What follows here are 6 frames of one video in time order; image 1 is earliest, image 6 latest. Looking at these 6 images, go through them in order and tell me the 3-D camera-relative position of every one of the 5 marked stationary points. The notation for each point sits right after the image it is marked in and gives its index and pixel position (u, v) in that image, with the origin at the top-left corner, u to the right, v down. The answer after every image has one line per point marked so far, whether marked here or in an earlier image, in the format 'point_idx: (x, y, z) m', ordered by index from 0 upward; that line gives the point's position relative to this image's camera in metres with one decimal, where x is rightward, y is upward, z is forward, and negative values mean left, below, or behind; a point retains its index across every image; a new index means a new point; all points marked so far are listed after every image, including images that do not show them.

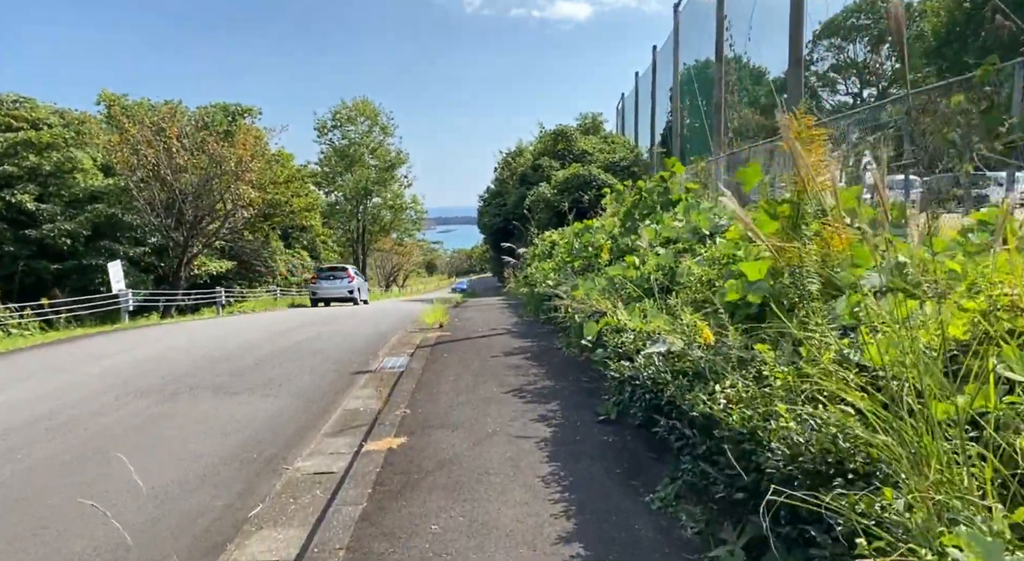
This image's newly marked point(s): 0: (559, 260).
0: (+0.7, +0.3, +10.7) m
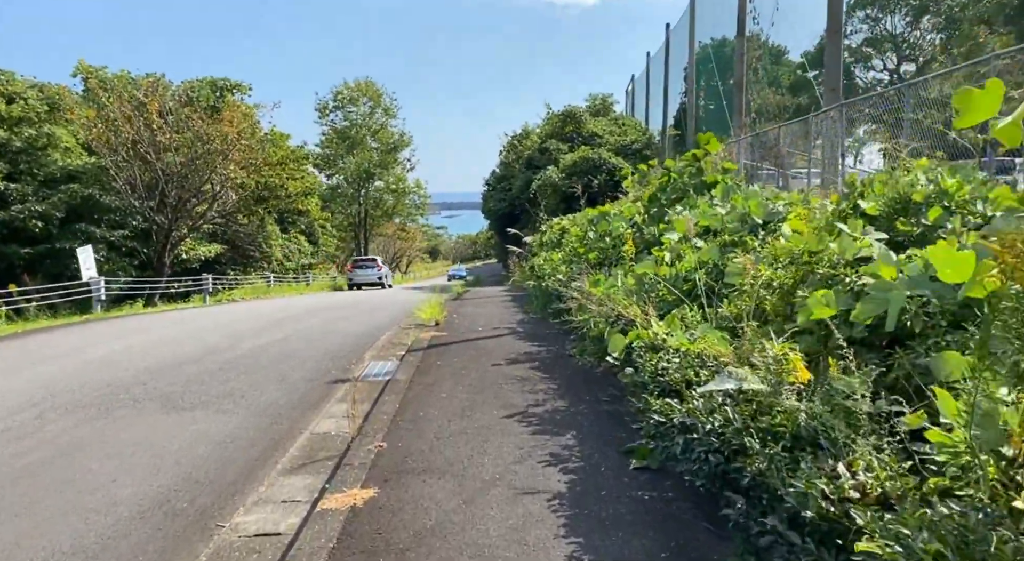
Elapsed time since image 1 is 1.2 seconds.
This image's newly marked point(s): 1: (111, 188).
0: (+0.8, +0.4, +9.5) m
1: (-9.5, +2.2, +16.9) m
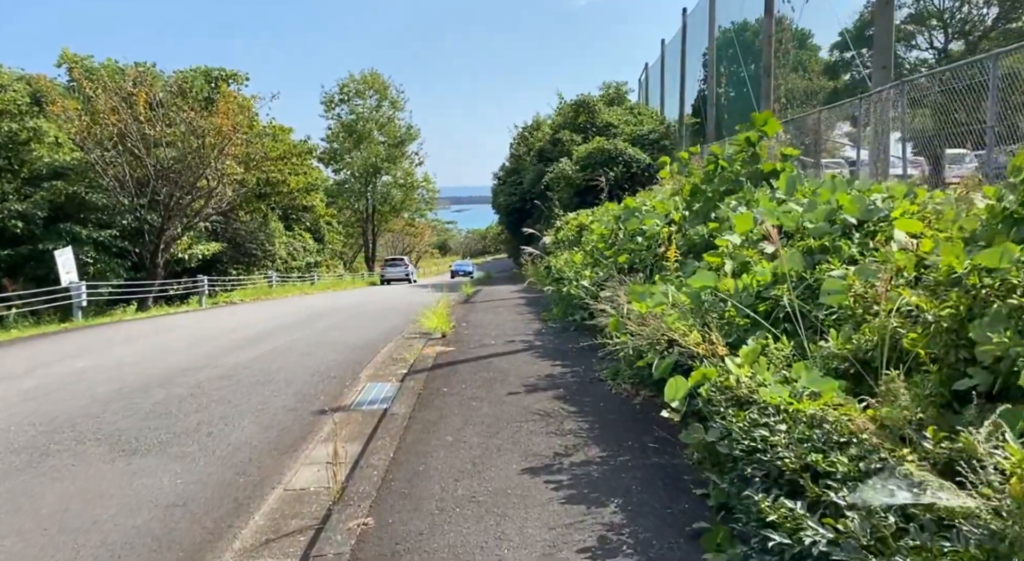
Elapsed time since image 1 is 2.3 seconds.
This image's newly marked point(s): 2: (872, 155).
0: (+1.0, +0.4, +8.4) m
1: (-9.2, +2.1, +15.9) m
2: (+3.9, +1.3, +7.7) m
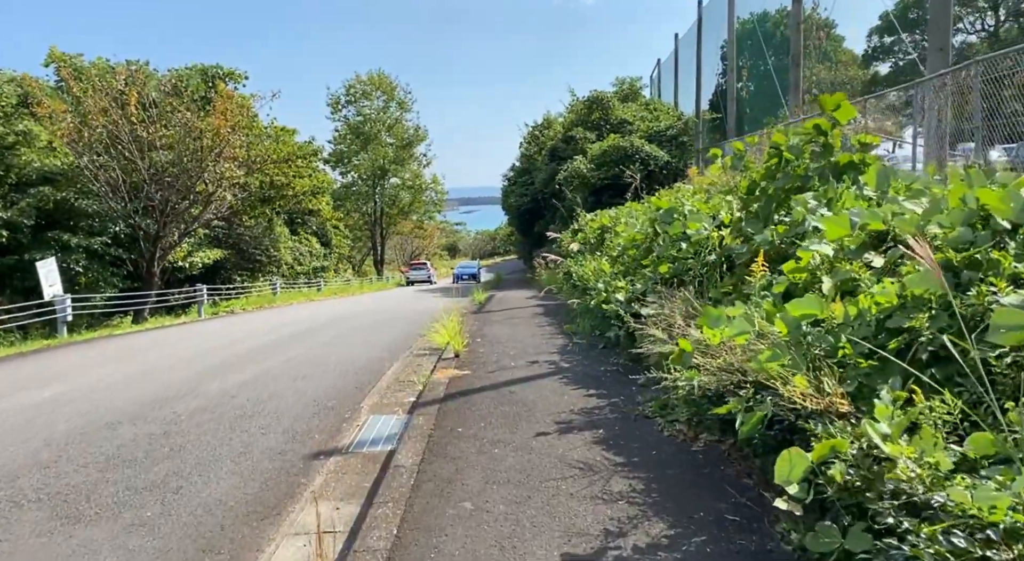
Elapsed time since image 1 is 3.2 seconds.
0: (+1.2, +0.2, +7.4) m
1: (-8.9, +1.9, +15.1) m
2: (+4.1, +1.3, +6.7) m
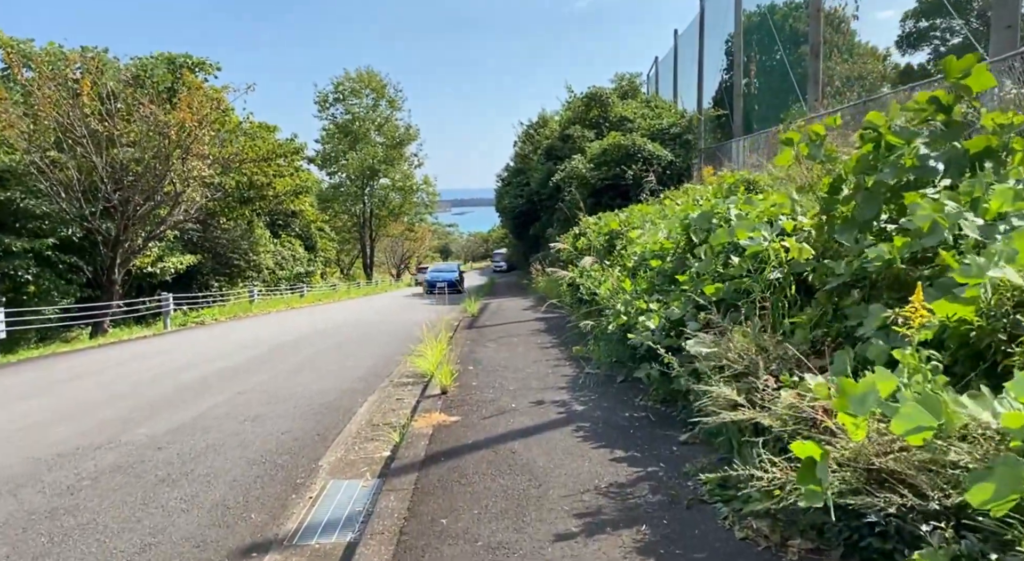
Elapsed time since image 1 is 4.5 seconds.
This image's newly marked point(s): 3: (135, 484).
0: (+1.2, +0.1, +6.1) m
1: (-9.0, +1.7, +13.7) m
2: (+4.1, +1.1, +5.4) m
3: (-2.4, -1.3, +4.5) m
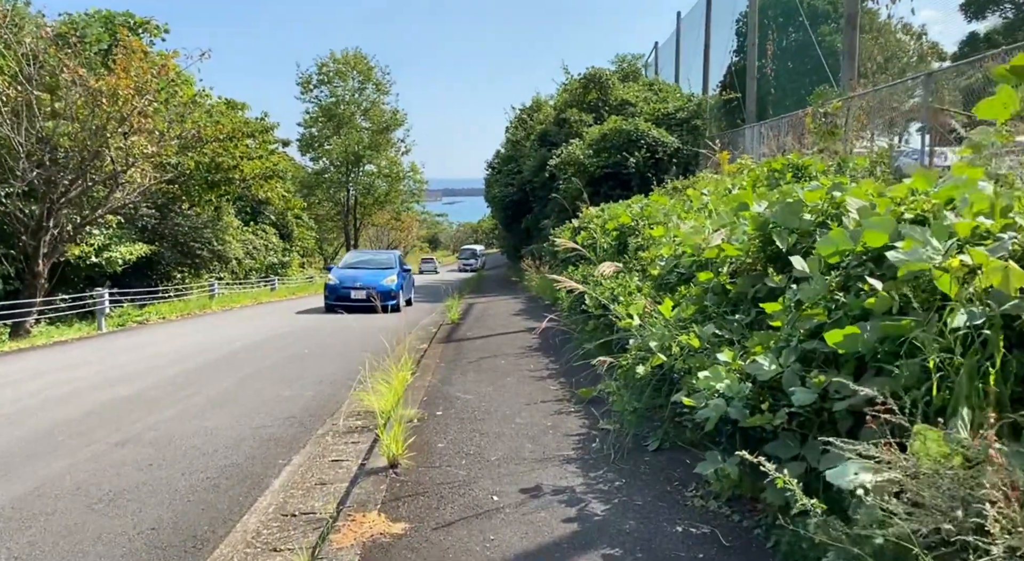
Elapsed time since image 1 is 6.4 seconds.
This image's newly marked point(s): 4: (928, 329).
0: (+1.1, 0.0, +4.2) m
1: (-9.1, +1.8, +11.6) m
2: (+4.0, +0.9, +3.5) m
3: (-2.4, -1.4, +2.5) m
4: (+1.4, -0.2, +2.3) m
